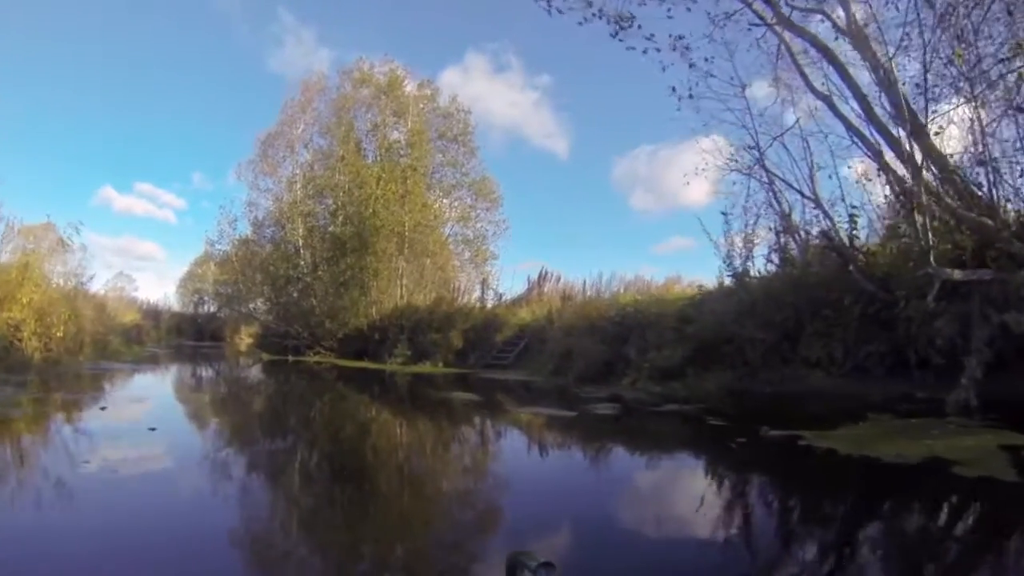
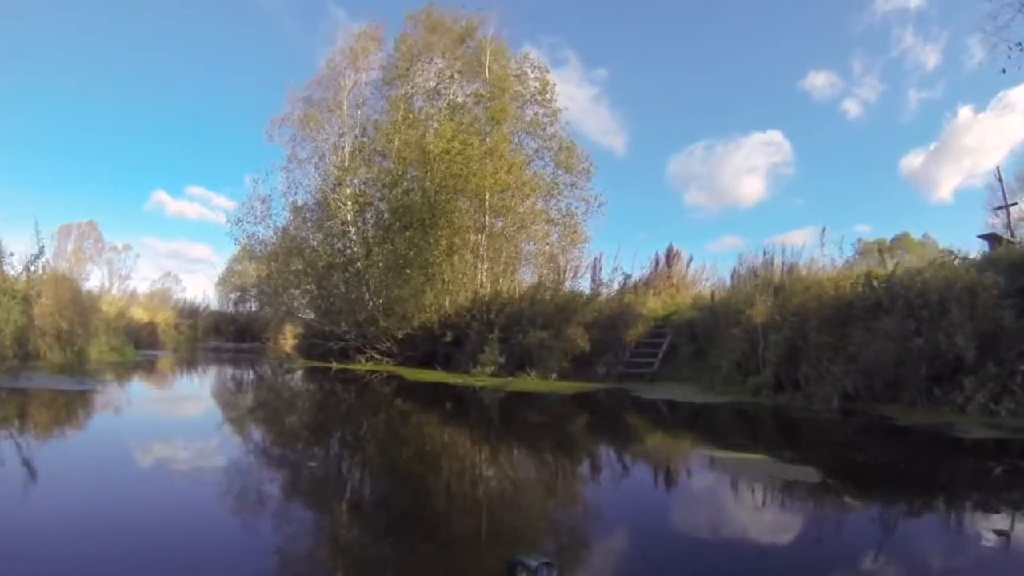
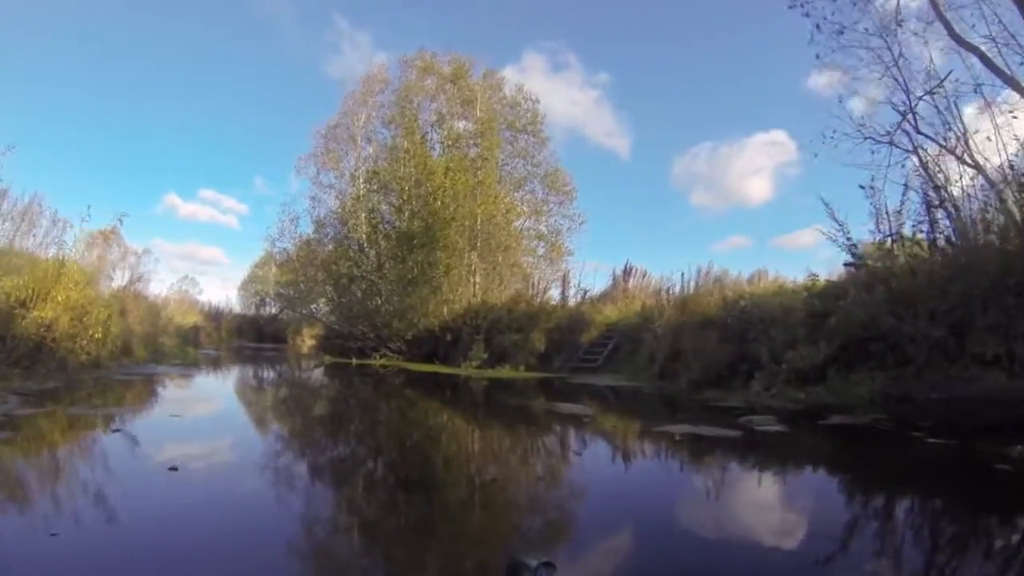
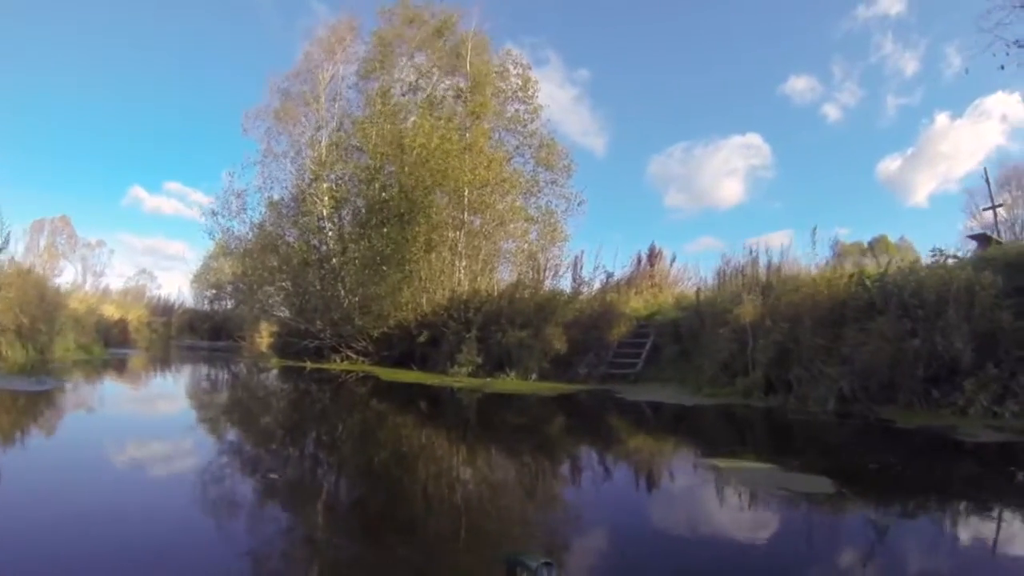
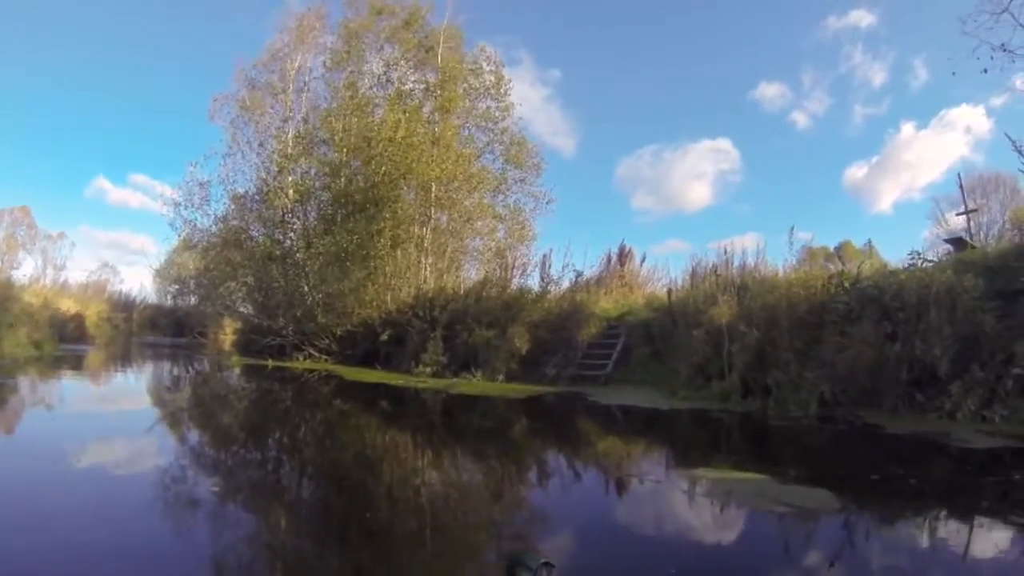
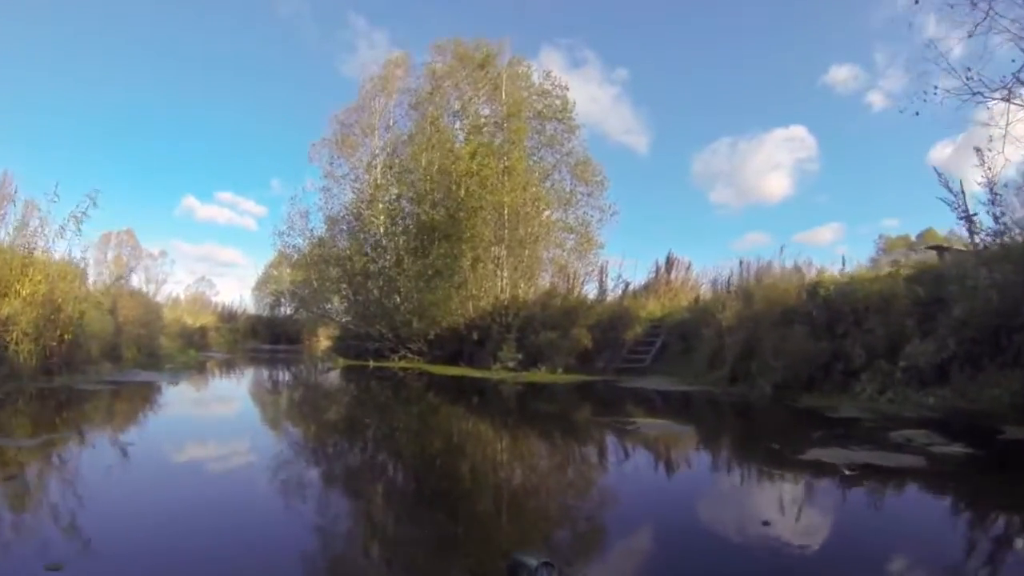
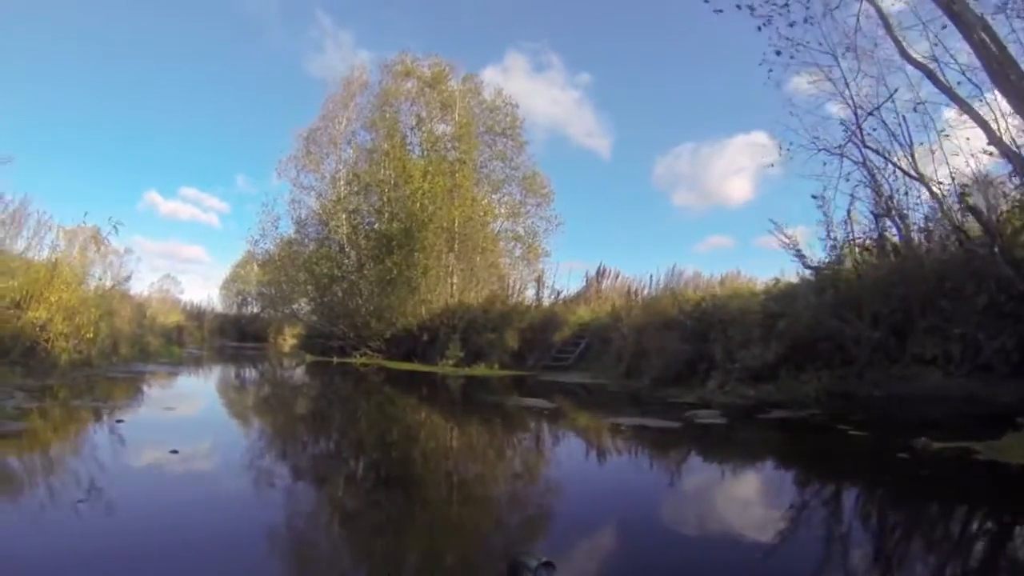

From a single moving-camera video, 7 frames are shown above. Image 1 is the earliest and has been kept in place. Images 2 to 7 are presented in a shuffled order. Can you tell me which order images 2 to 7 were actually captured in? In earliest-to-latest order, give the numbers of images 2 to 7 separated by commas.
7, 3, 6, 2, 4, 5
